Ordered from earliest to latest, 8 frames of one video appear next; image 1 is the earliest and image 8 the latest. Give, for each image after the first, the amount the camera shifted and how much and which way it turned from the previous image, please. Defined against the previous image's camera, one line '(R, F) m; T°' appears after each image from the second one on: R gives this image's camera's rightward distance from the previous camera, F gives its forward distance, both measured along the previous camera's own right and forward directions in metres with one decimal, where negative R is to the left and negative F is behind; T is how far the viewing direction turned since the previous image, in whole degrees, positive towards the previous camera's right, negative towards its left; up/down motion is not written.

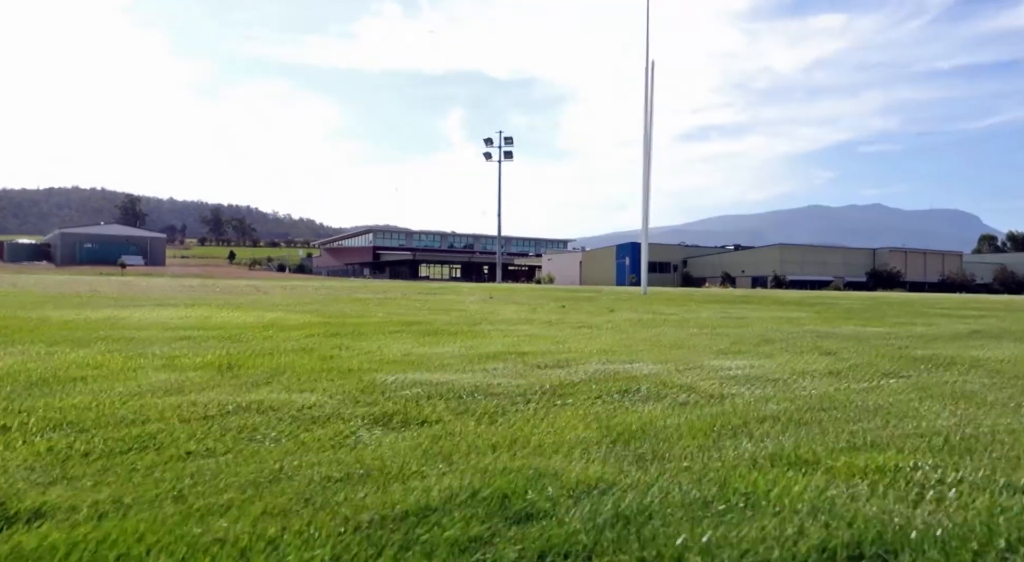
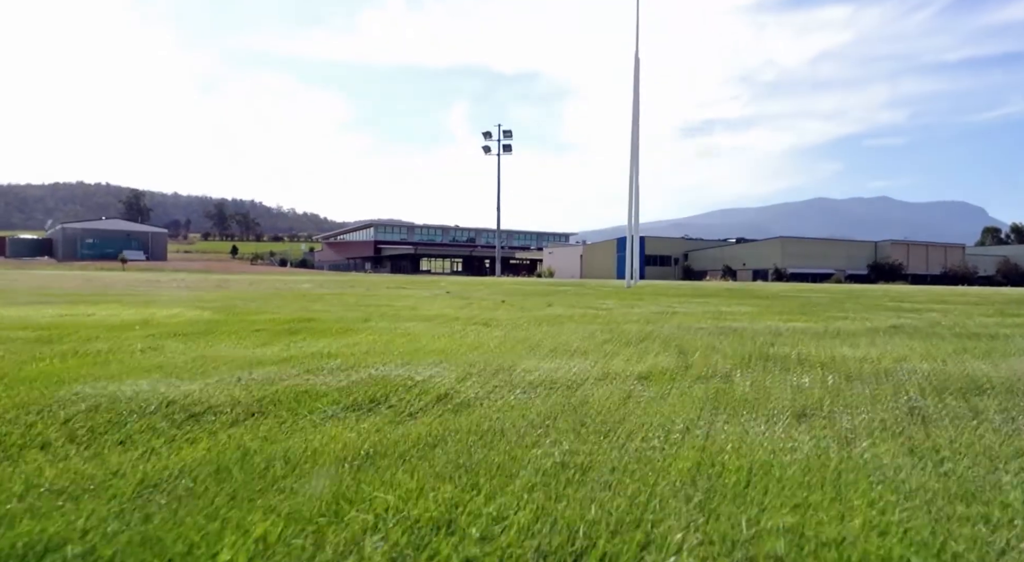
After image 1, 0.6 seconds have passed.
(+0.4, +0.1) m; 0°
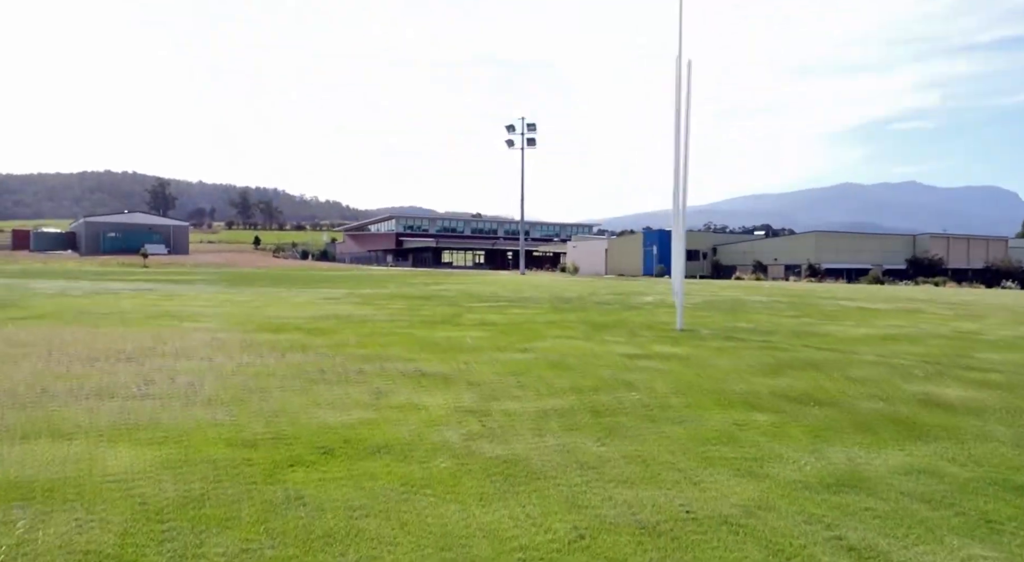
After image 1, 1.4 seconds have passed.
(-0.2, +2.0) m; -1°
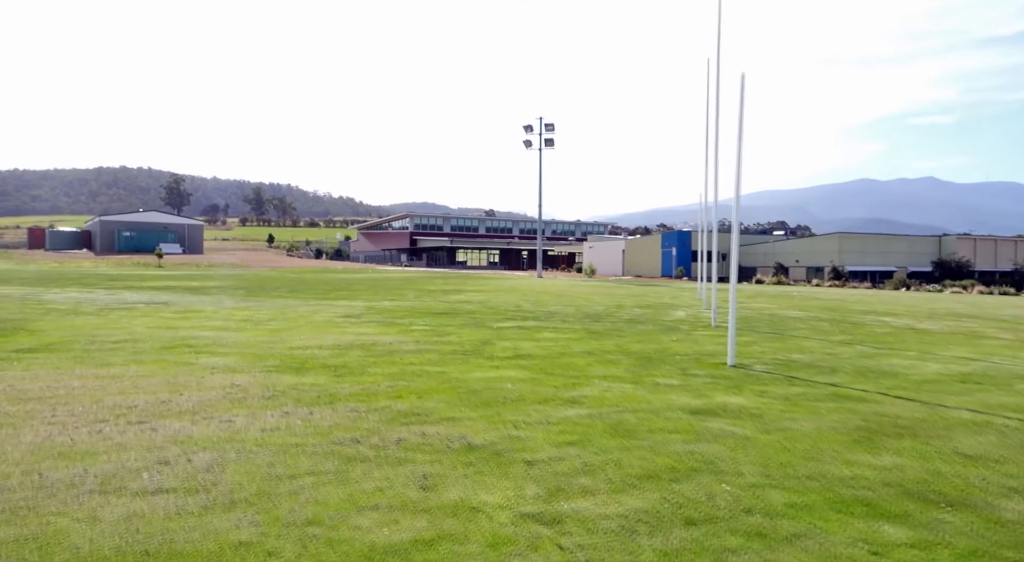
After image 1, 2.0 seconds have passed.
(-0.4, +1.0) m; -1°
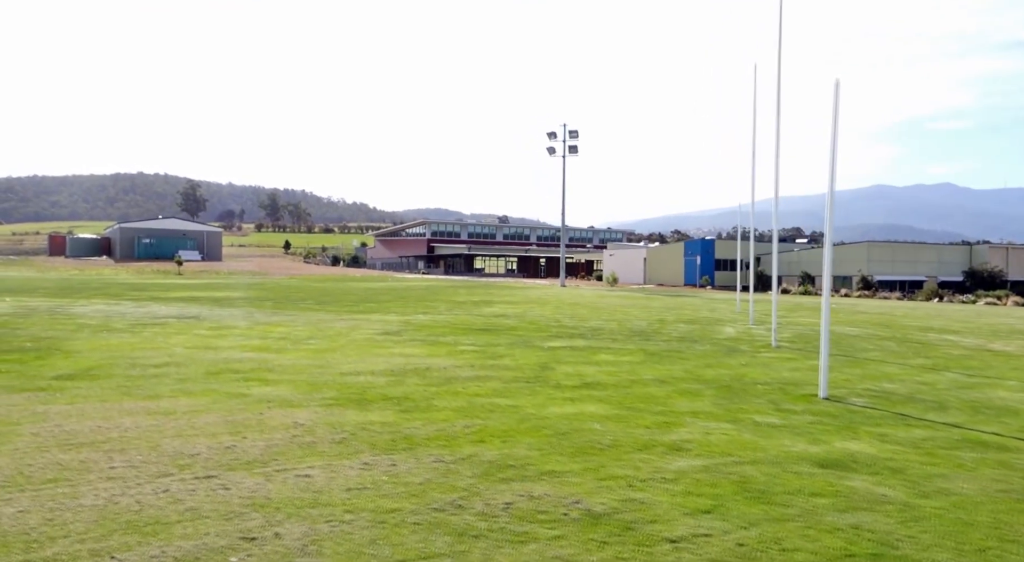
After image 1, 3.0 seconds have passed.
(-0.8, +1.0) m; -1°
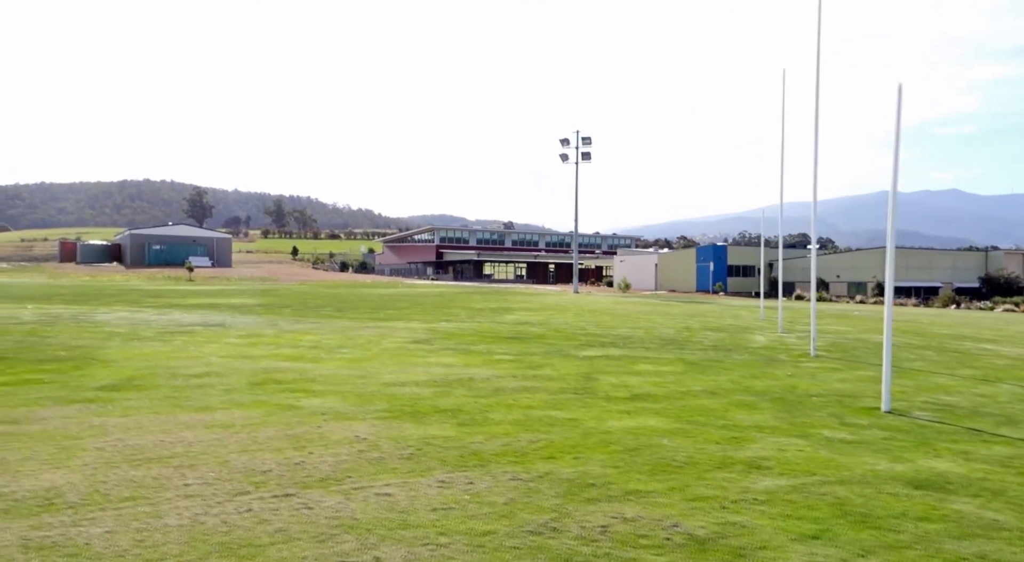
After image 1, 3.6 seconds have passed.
(-0.7, +0.3) m; 0°
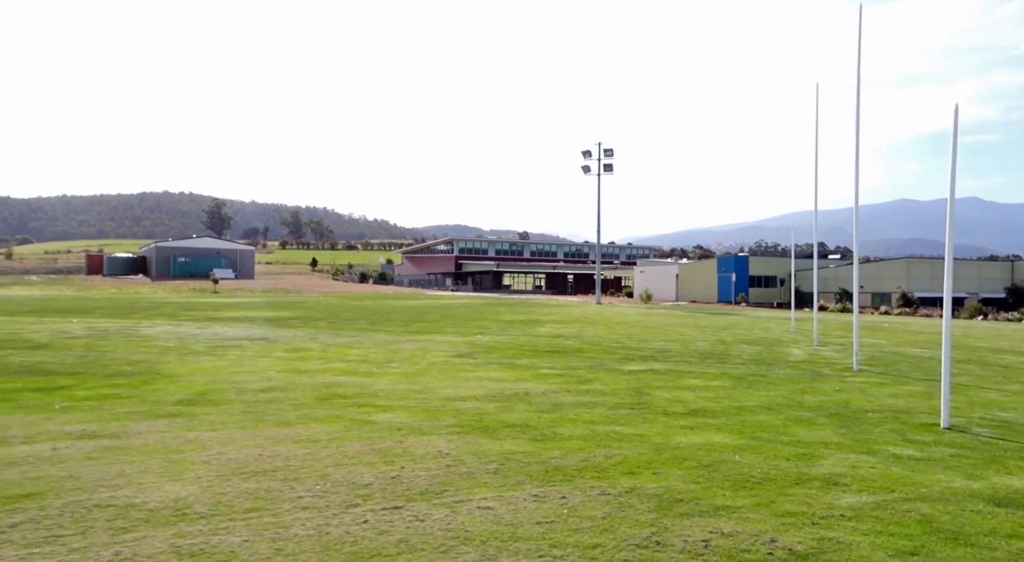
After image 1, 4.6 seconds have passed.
(-0.7, -0.3) m; -1°
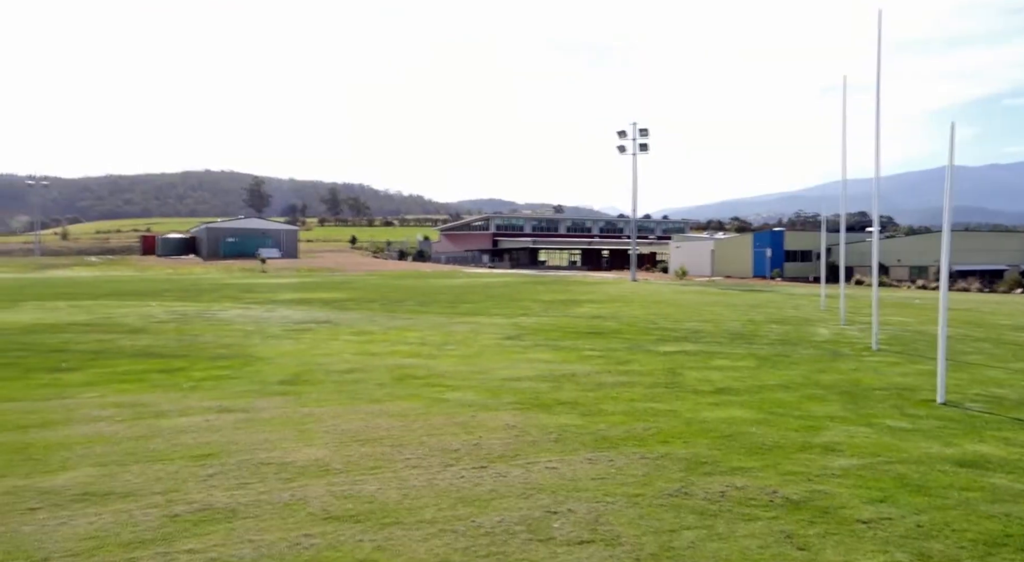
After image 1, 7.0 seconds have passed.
(-0.3, -2.0) m; -2°
